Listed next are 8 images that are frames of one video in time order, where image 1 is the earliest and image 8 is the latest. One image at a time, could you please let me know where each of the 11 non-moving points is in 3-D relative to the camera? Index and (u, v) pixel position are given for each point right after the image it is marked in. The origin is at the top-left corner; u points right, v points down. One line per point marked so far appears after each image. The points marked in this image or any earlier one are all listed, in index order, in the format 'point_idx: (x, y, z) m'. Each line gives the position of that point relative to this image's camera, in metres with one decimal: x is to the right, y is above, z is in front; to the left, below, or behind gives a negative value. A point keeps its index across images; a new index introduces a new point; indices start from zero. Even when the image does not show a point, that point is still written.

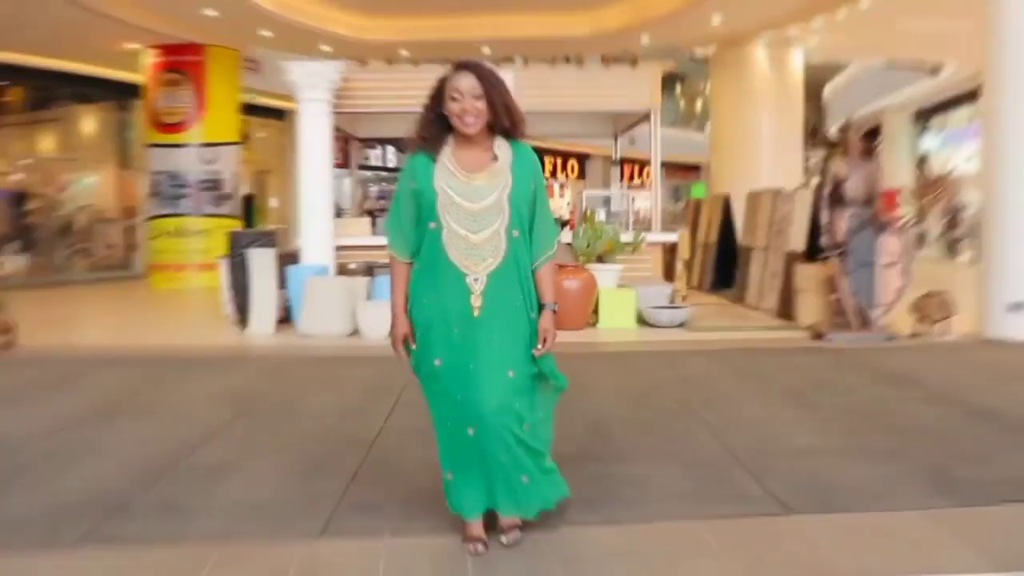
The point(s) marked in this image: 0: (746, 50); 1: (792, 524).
0: (+2.9, +3.0, +12.4) m
1: (+0.7, -0.6, +2.9) m
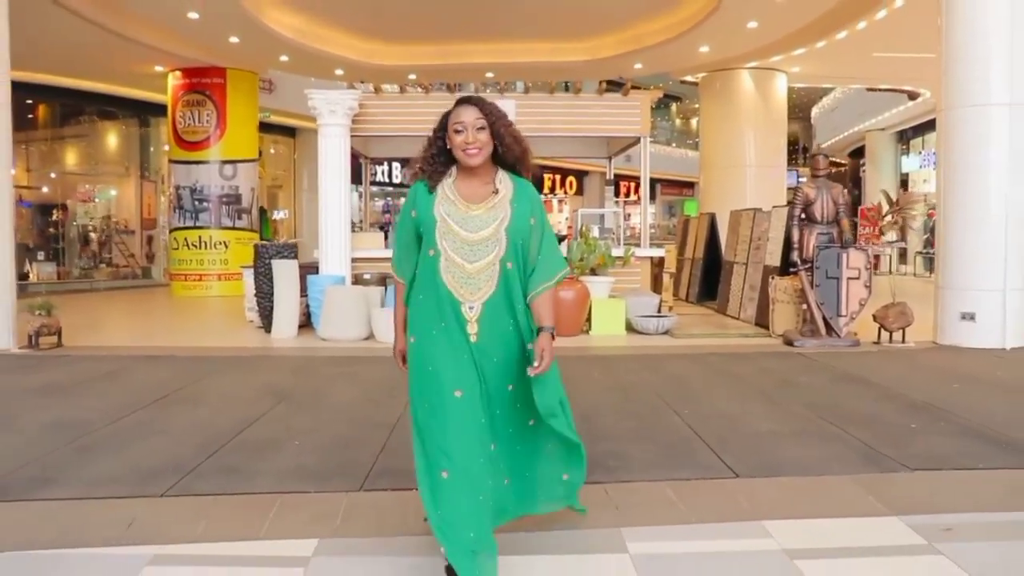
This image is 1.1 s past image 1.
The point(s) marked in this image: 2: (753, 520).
0: (+2.9, +2.8, +13.1) m
1: (+0.8, -0.6, +3.6) m
2: (+0.7, -0.7, +2.9) m
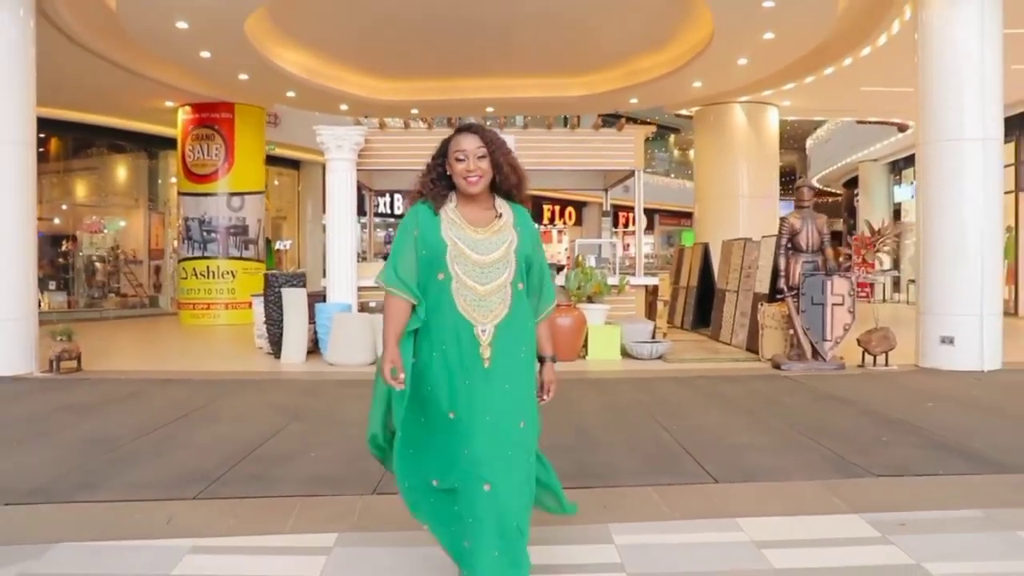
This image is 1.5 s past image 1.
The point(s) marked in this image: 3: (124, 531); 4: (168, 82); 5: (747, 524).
0: (+2.9, +2.4, +13.6) m
1: (+0.7, -0.7, +3.9) m
2: (+0.7, -0.7, +3.2) m
3: (-1.2, -0.7, +3.1) m
4: (-4.0, +2.4, +11.9) m
5: (+0.7, -0.7, +3.1) m
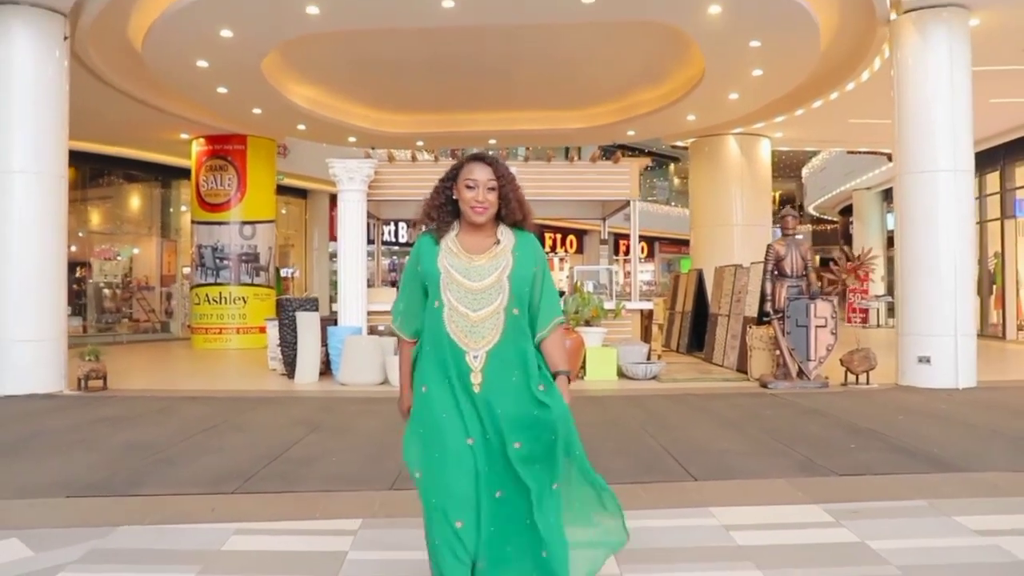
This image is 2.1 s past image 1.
0: (+2.9, +2.1, +14.1) m
1: (+0.8, -0.8, +4.3) m
2: (+0.7, -0.8, +3.7) m
3: (-1.2, -0.8, +3.5) m
4: (-4.0, +2.1, +12.4) m
5: (+0.7, -0.8, +3.5) m
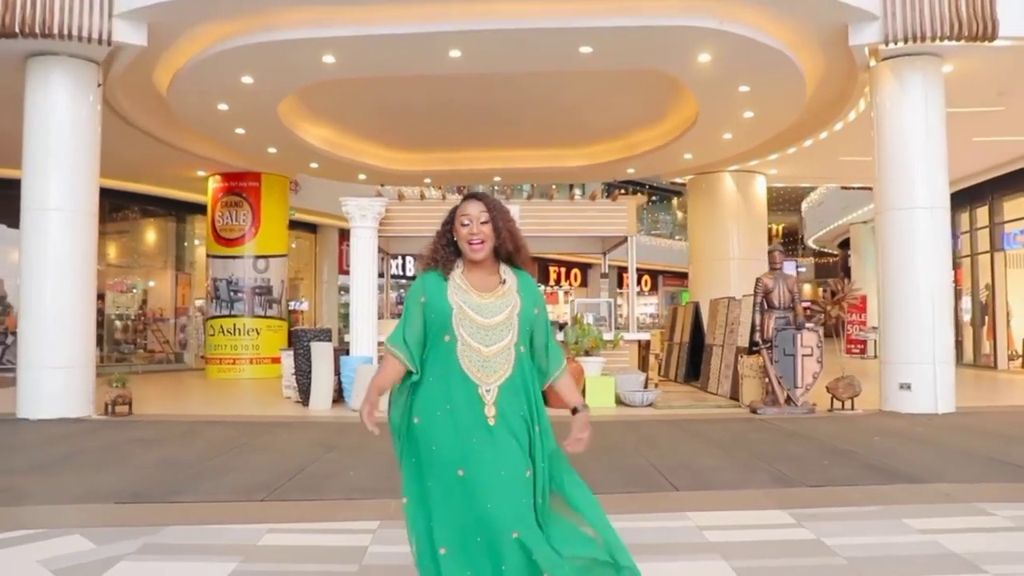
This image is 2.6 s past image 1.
0: (+3.0, +1.6, +14.6) m
1: (+0.8, -0.9, +4.8) m
2: (+0.7, -0.9, +4.1) m
3: (-1.2, -0.9, +4.0) m
4: (-4.0, +1.7, +13.0) m
5: (+0.7, -0.9, +4.0) m
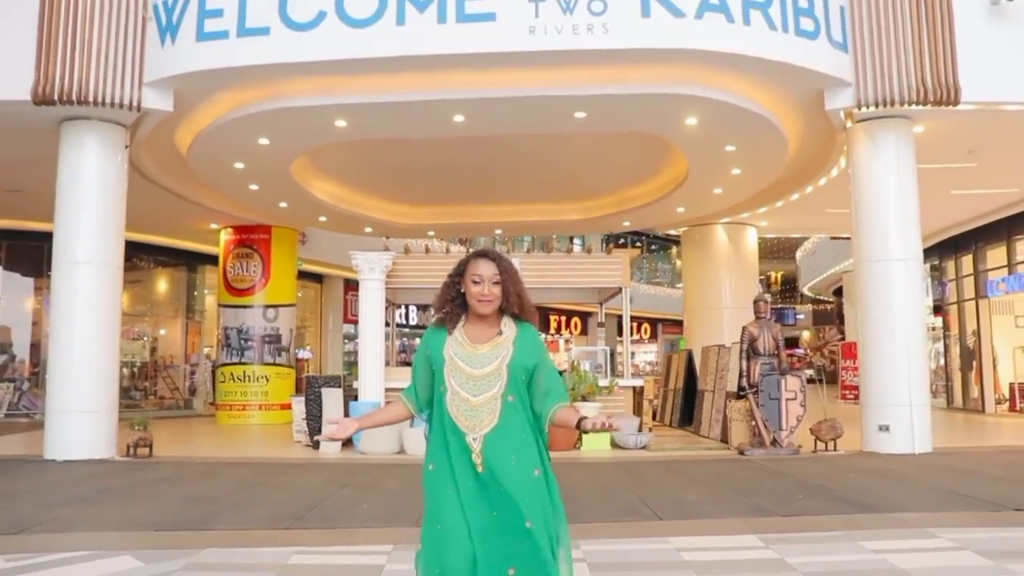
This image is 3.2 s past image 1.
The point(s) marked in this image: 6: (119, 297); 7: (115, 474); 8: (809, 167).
0: (+3.0, +0.9, +15.2) m
1: (+0.8, -1.2, +5.3) m
2: (+0.7, -1.1, +4.6) m
3: (-1.2, -1.1, +4.5) m
4: (-4.0, +1.1, +13.6) m
5: (+0.7, -1.1, +4.5) m
6: (-3.5, -0.1, +9.0) m
7: (-3.0, -1.4, +7.5) m
8: (+3.3, +1.3, +11.1) m
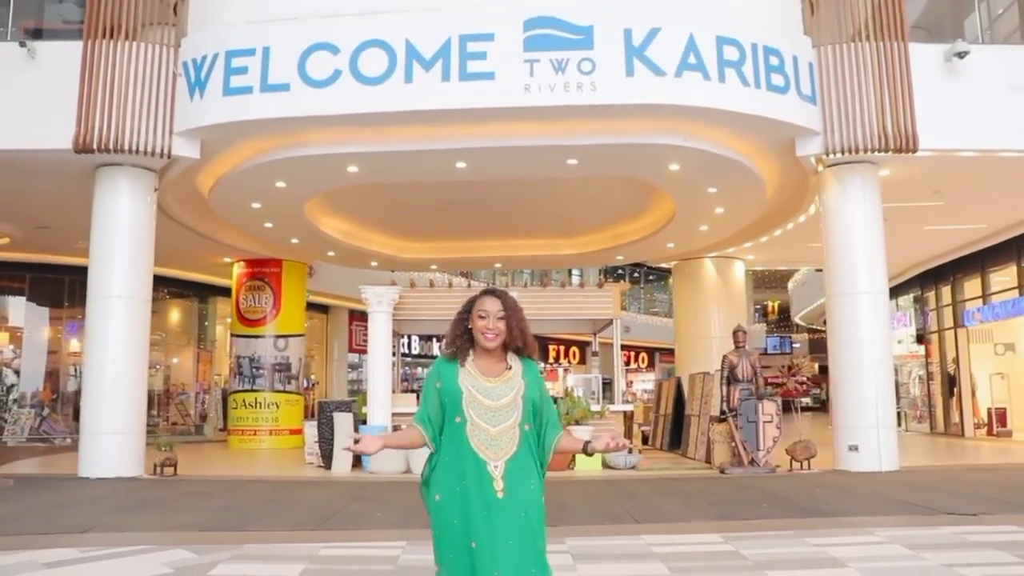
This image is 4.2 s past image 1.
0: (+3.0, +0.4, +16.0) m
1: (+0.7, -1.4, +6.0) m
2: (+0.7, -1.3, +5.3) m
3: (-1.2, -1.3, +5.2) m
4: (-4.0, +0.6, +14.4) m
5: (+0.7, -1.3, +5.2) m
6: (-3.6, -0.4, +9.8) m
7: (-3.0, -1.7, +8.3) m
8: (+3.3, +1.0, +12.0) m
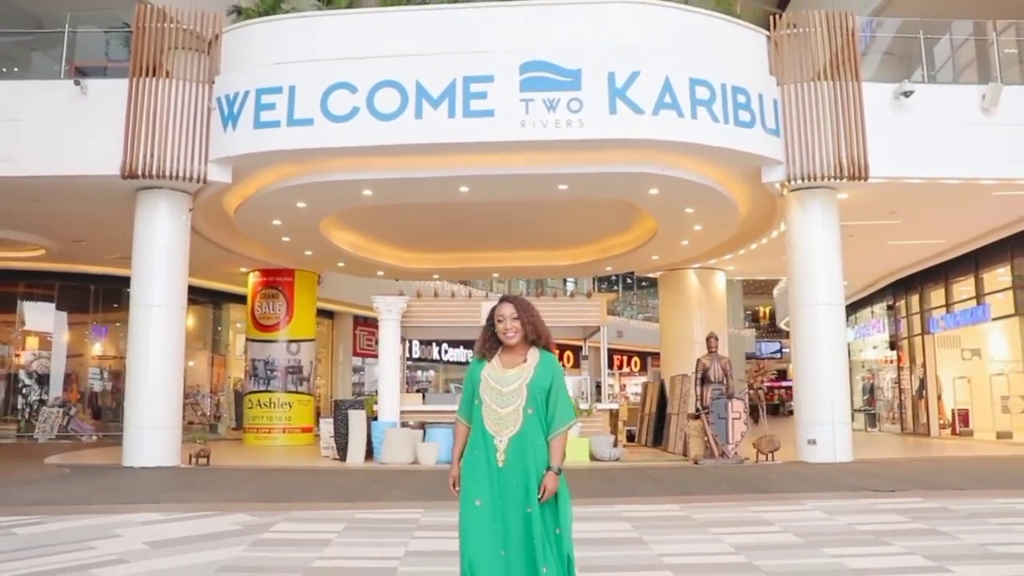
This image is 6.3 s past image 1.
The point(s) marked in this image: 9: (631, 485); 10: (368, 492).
0: (+2.9, +0.3, +17.2) m
1: (+0.7, -1.5, +7.2) m
2: (+0.6, -1.4, +6.5) m
3: (-1.2, -1.4, +6.4) m
4: (-4.0, +0.5, +15.6) m
5: (+0.7, -1.4, +6.4) m
6: (-3.6, -0.5, +11.0) m
7: (-3.0, -1.8, +9.4) m
8: (+3.2, +0.8, +13.1) m
9: (+1.0, -1.6, +8.2) m
10: (-1.1, -1.5, +7.5) m
